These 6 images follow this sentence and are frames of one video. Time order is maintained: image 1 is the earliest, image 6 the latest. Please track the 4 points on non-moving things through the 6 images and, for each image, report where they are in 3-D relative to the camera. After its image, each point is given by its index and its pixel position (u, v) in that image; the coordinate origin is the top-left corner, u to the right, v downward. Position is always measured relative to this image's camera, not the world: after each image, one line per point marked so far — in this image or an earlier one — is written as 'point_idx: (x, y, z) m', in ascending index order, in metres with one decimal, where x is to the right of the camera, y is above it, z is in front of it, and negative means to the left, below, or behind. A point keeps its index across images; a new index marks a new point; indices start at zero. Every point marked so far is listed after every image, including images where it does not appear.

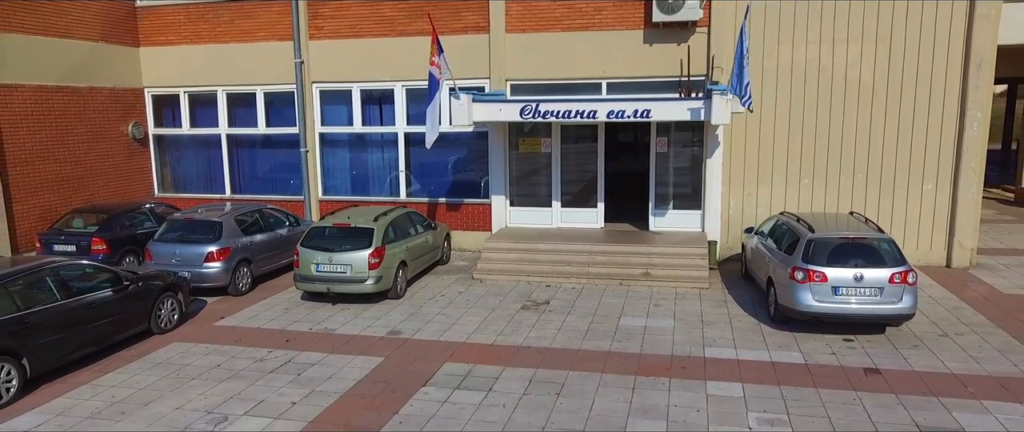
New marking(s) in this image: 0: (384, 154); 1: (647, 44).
0: (-2.1, +1.0, +13.5) m
1: (+1.9, +2.5, +11.7) m
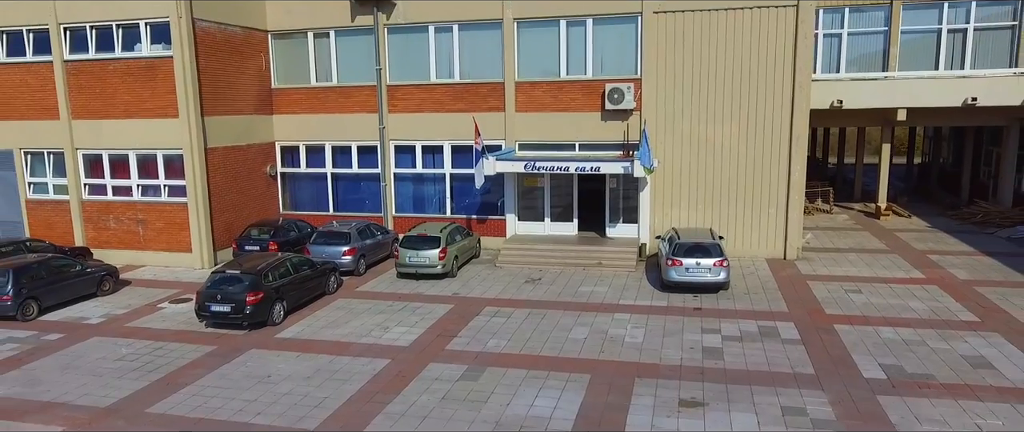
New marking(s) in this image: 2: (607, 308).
0: (-1.9, +0.8, +20.8) m
1: (+2.1, +2.2, +18.9) m
2: (+1.7, -1.6, +14.5) m
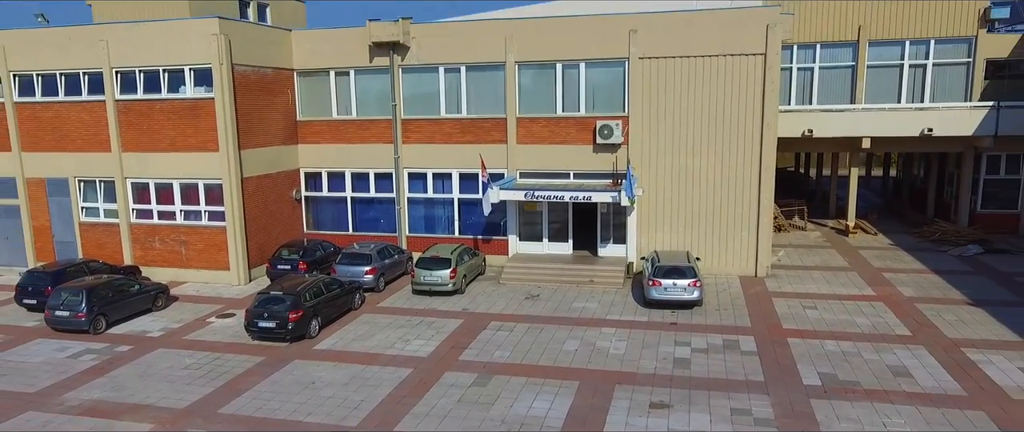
0: (-1.9, +0.2, +23.1) m
1: (+2.2, +1.7, +21.3) m
2: (+1.7, -2.2, +16.9) m
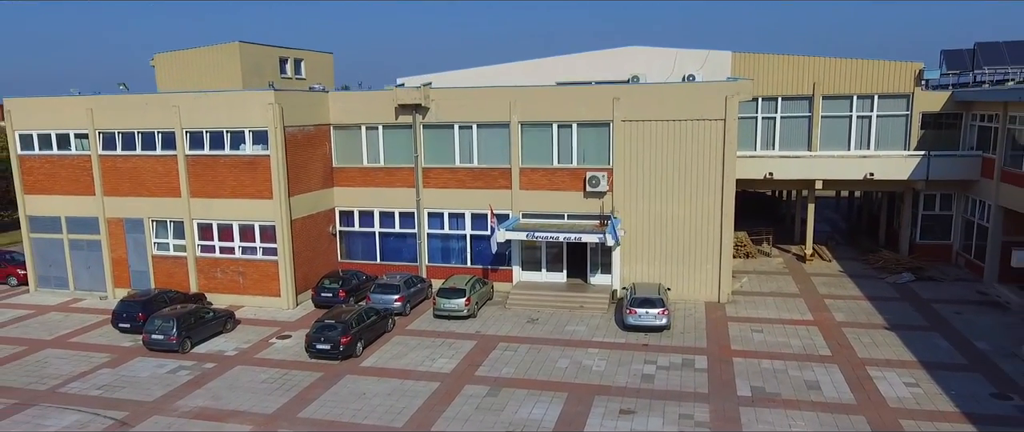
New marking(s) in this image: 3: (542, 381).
0: (-1.8, -0.9, +27.3) m
1: (+2.3, +0.6, +25.5) m
2: (+1.8, -3.3, +21.0) m
3: (+0.7, -3.7, +18.3) m
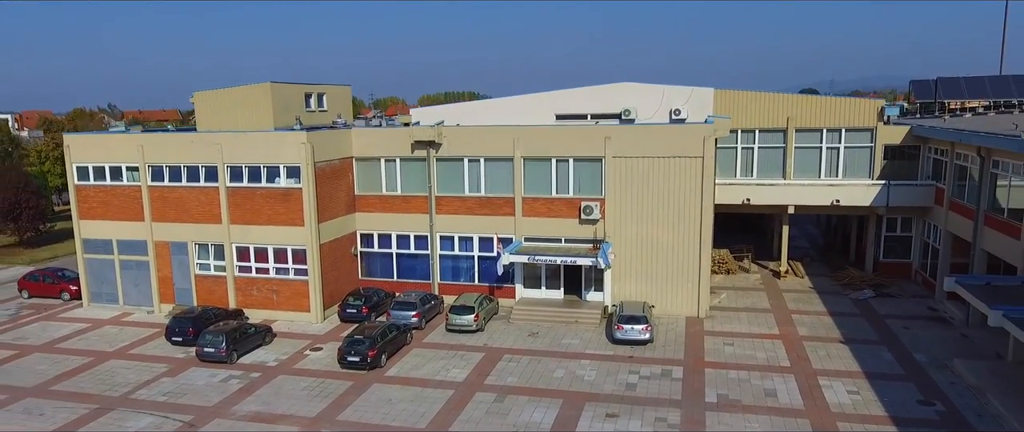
0: (-1.6, -1.8, +30.6) m
1: (+2.4, -0.3, +28.7) m
2: (+1.9, -4.2, +24.3) m
3: (+0.8, -4.6, +21.5) m
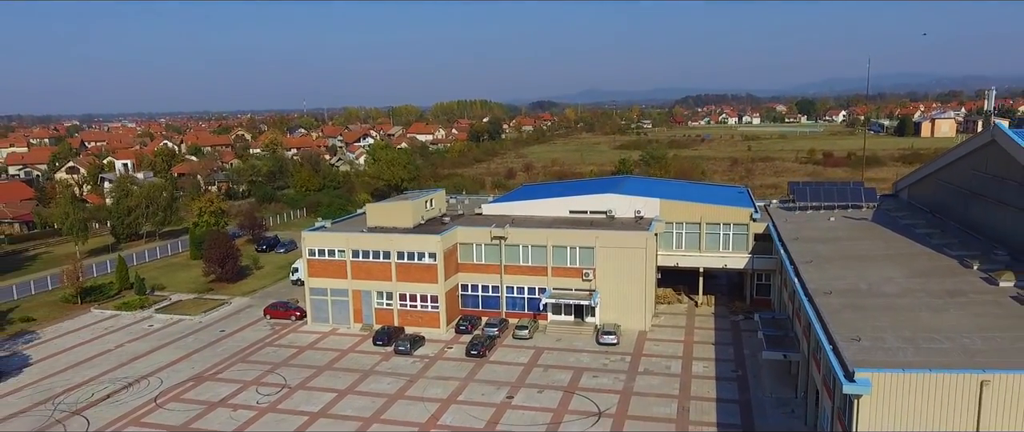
0: (+0.6, -5.8, +55.7) m
1: (+4.6, -4.3, +53.8) m
2: (+4.2, -8.2, +49.4) m
3: (+3.0, -8.6, +46.6) m
